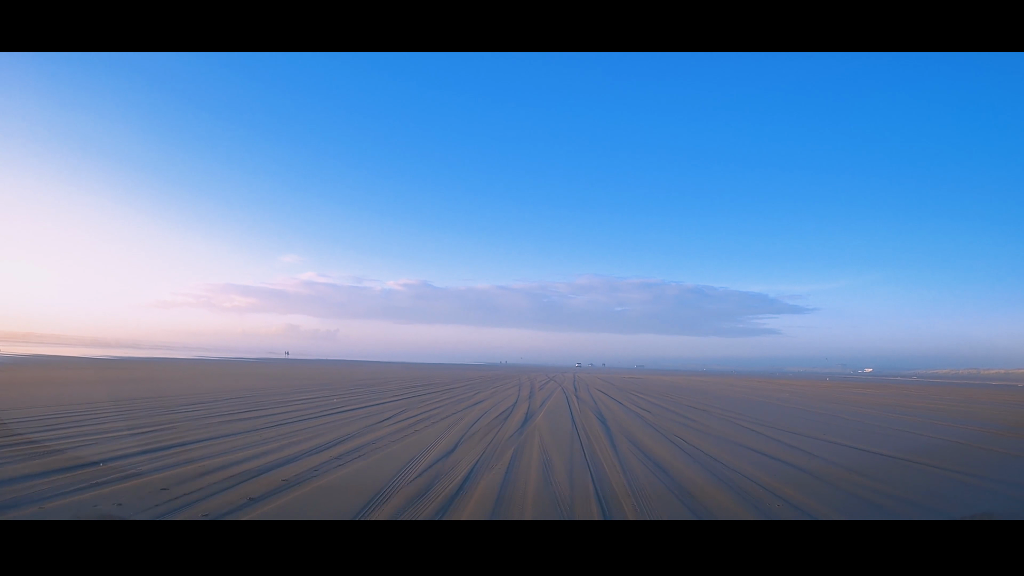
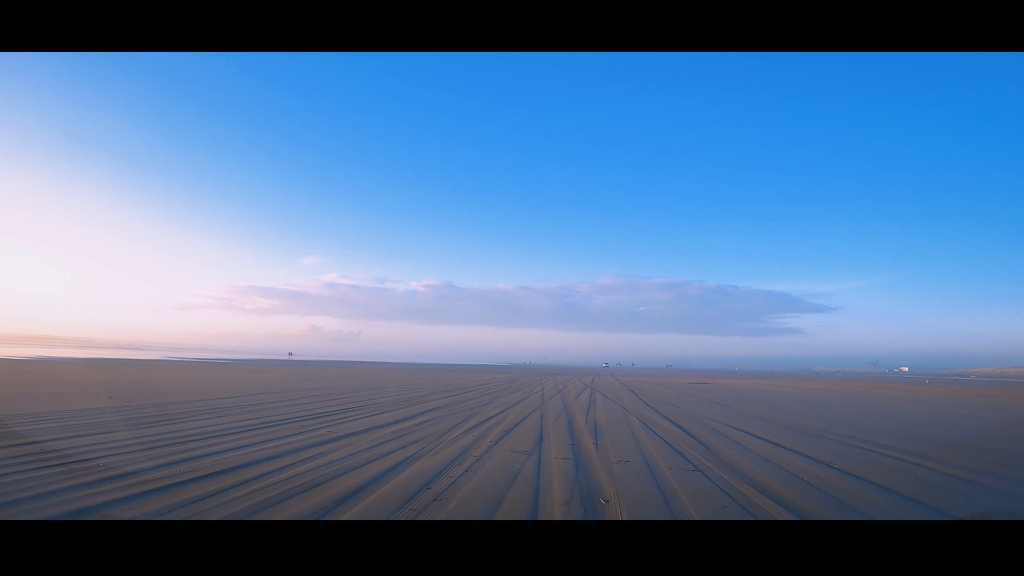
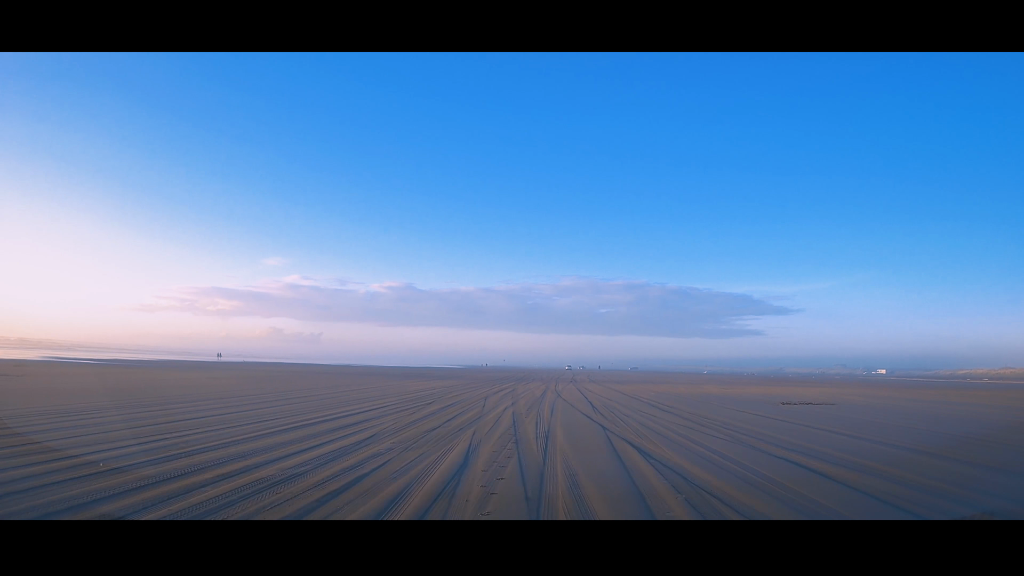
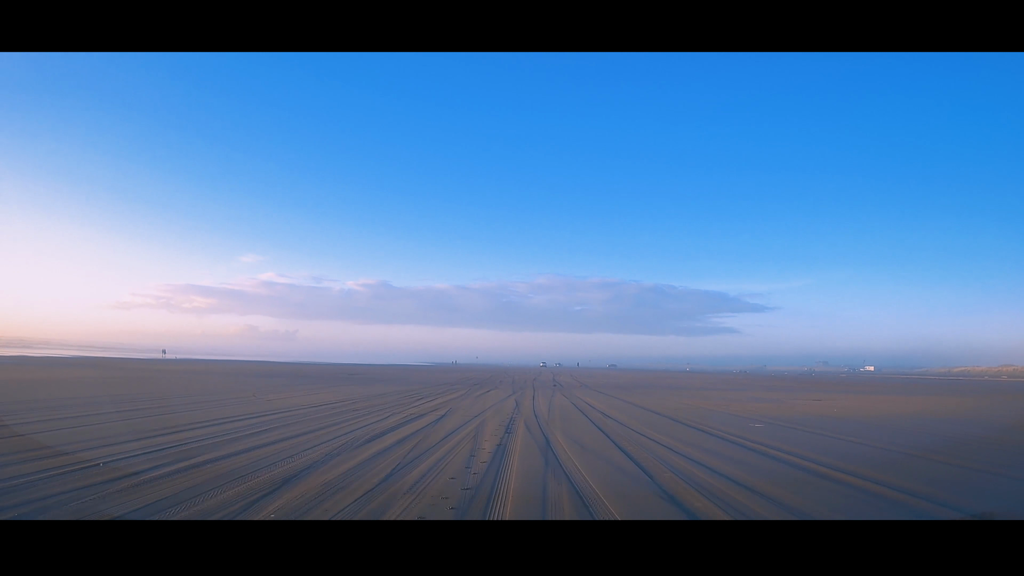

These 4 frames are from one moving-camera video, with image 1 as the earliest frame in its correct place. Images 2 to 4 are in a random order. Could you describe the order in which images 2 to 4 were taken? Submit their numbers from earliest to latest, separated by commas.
2, 3, 4
